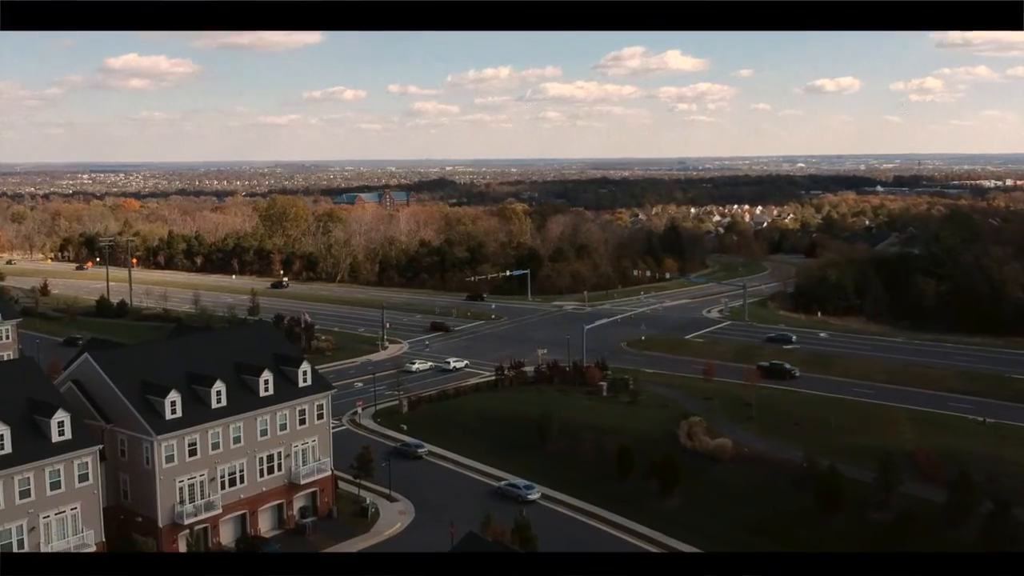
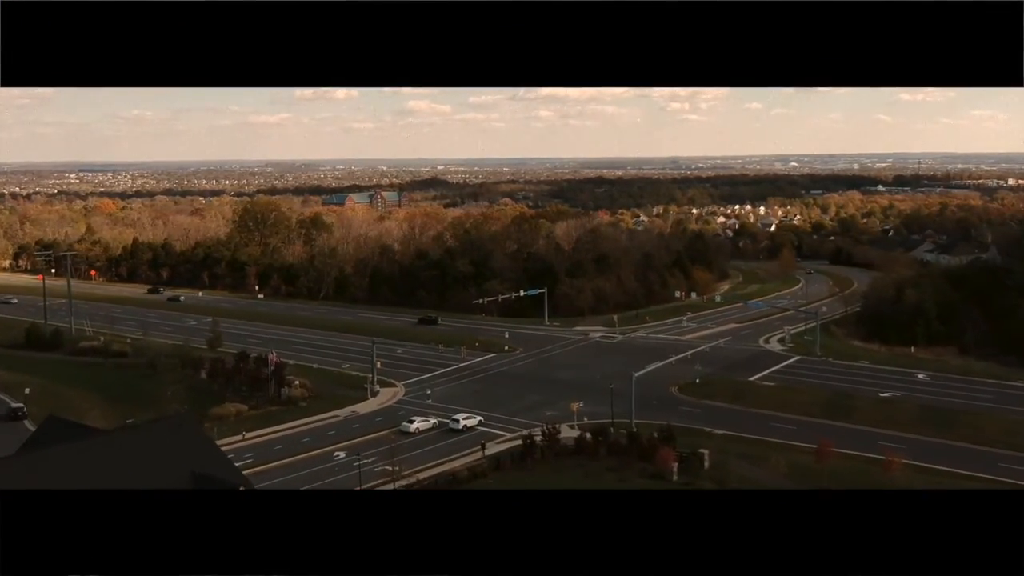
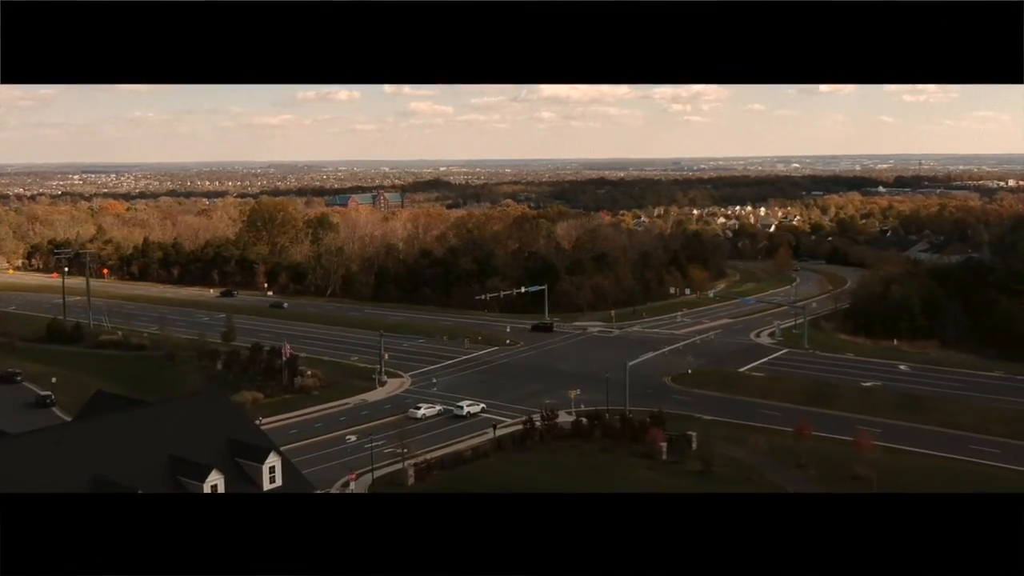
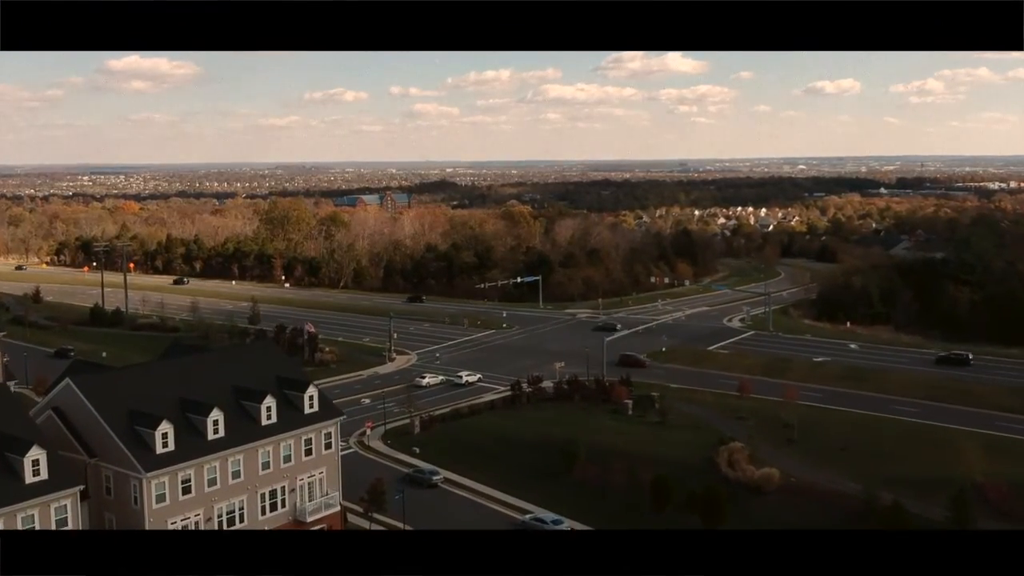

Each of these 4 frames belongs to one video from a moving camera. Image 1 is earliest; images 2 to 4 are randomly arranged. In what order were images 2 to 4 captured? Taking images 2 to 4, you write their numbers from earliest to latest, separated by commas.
4, 3, 2
